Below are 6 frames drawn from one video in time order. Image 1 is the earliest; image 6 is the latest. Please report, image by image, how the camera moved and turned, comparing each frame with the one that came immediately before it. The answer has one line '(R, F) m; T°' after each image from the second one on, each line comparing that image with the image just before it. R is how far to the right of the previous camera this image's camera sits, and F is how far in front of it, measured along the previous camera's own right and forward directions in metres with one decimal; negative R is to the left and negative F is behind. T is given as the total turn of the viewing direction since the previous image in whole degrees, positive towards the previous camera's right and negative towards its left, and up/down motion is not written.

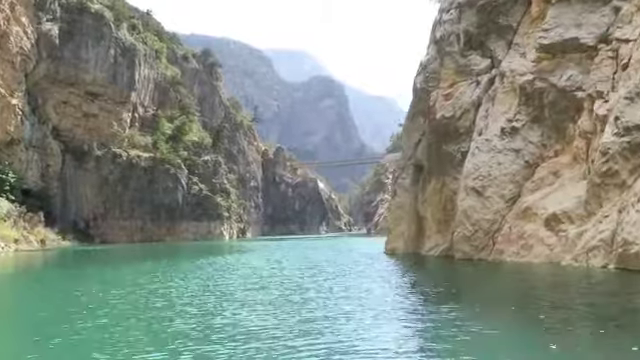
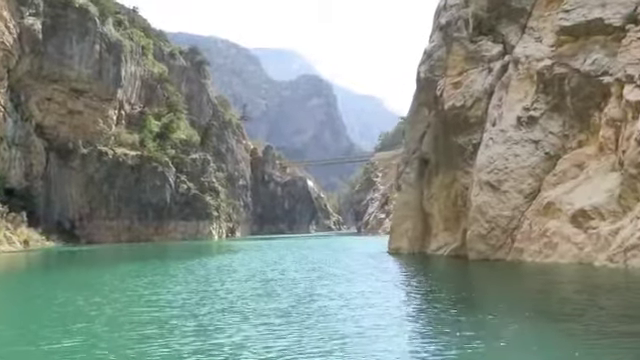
(-0.9, +3.3) m; +1°
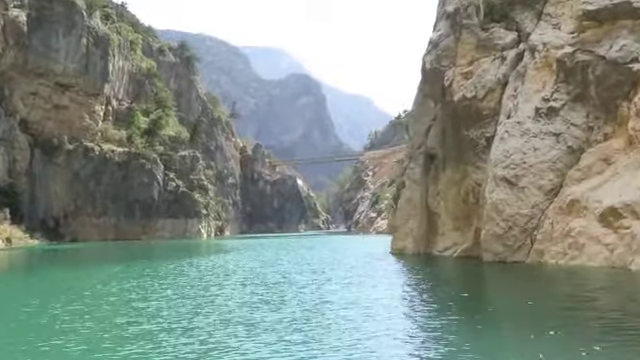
(-0.8, +2.9) m; +1°
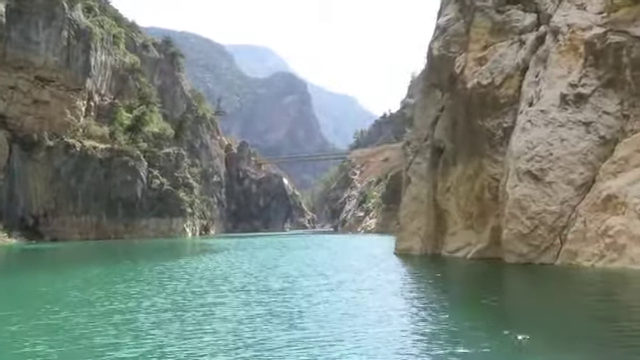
(-1.0, +3.6) m; +1°
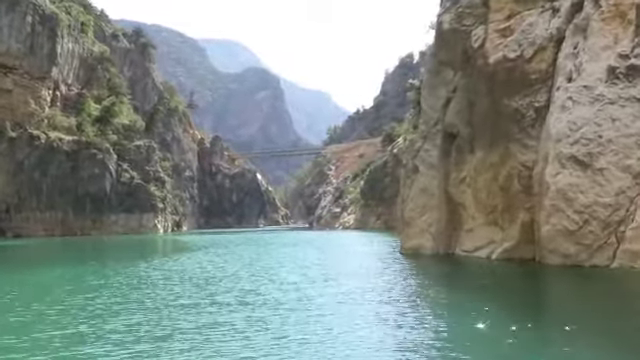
(-1.5, +5.4) m; +3°
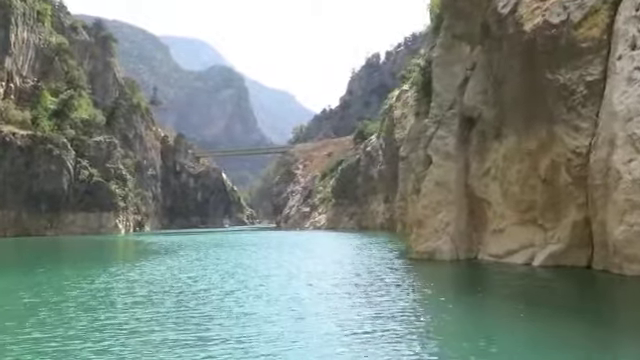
(-1.7, +6.1) m; +3°
